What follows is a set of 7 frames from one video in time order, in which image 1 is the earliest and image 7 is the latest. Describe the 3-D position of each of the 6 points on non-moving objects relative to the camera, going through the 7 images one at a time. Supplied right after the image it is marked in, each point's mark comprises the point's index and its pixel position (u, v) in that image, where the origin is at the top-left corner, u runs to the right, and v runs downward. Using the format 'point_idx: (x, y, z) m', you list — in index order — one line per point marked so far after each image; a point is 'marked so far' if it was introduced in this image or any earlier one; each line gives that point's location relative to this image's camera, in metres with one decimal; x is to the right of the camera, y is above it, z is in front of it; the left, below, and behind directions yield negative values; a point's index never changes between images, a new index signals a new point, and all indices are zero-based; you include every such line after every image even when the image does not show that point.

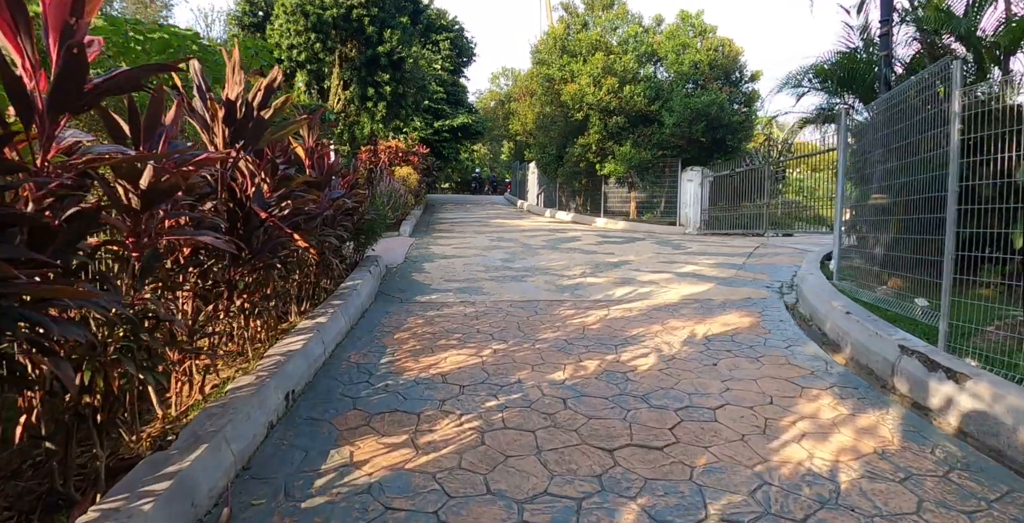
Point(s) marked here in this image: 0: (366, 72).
0: (-2.8, +3.7, +12.2) m
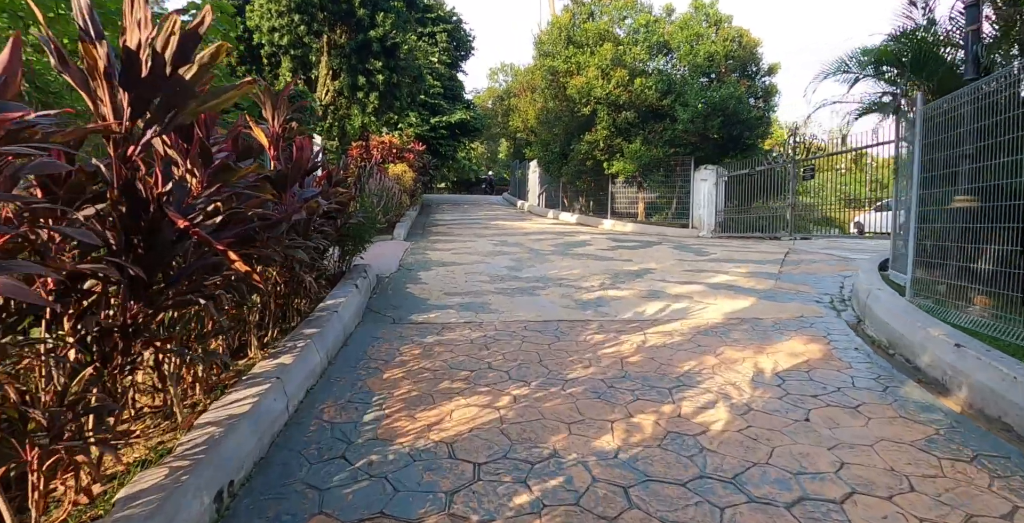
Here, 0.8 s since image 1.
0: (-2.8, +3.6, +11.1) m
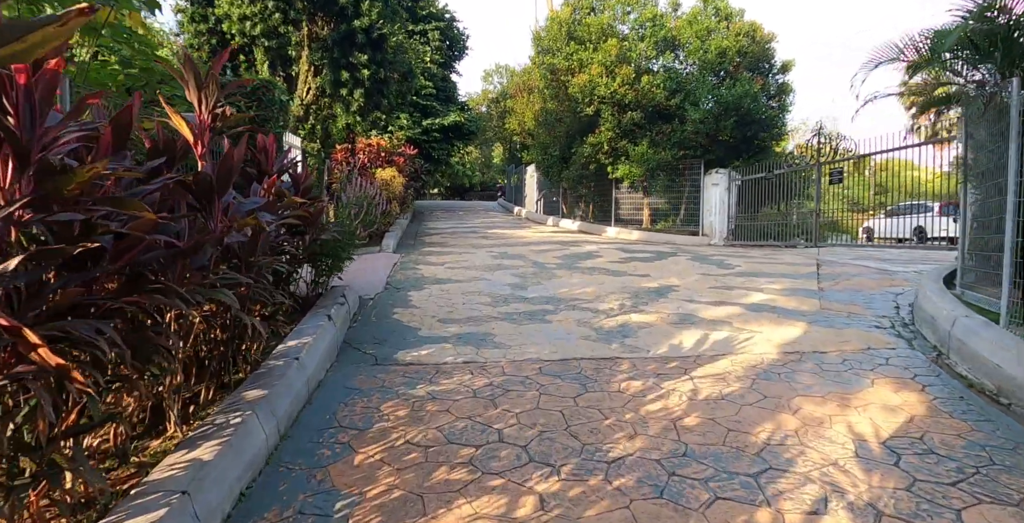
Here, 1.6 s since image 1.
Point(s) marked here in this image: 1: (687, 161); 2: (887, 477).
0: (-2.8, +3.3, +10.0) m
1: (+4.1, +2.3, +14.6) m
2: (+1.7, -0.9, +2.8) m
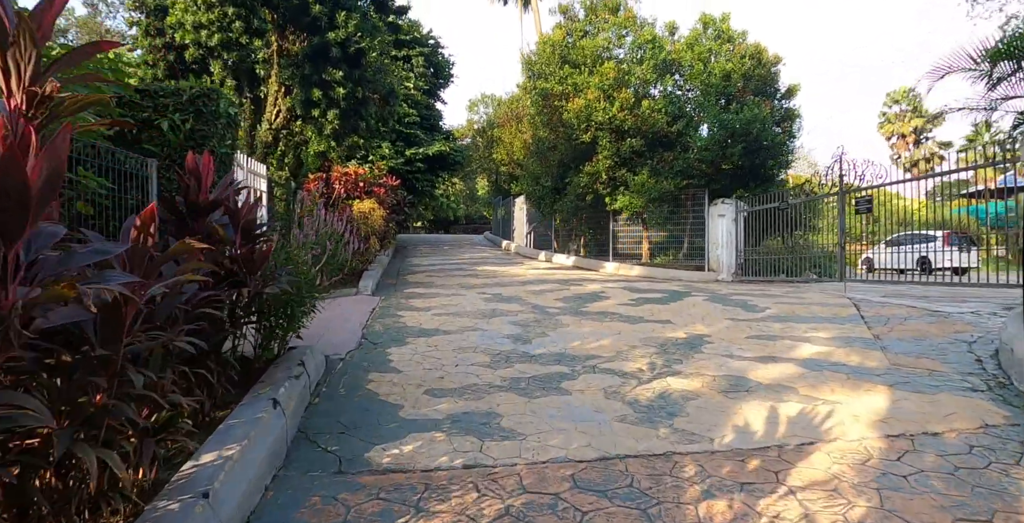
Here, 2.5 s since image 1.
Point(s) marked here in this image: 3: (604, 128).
0: (-2.8, +2.7, +8.9) m
1: (+3.9, +1.5, +13.6) m
2: (+1.8, -1.2, +1.5) m
3: (+2.0, +2.8, +13.3) m
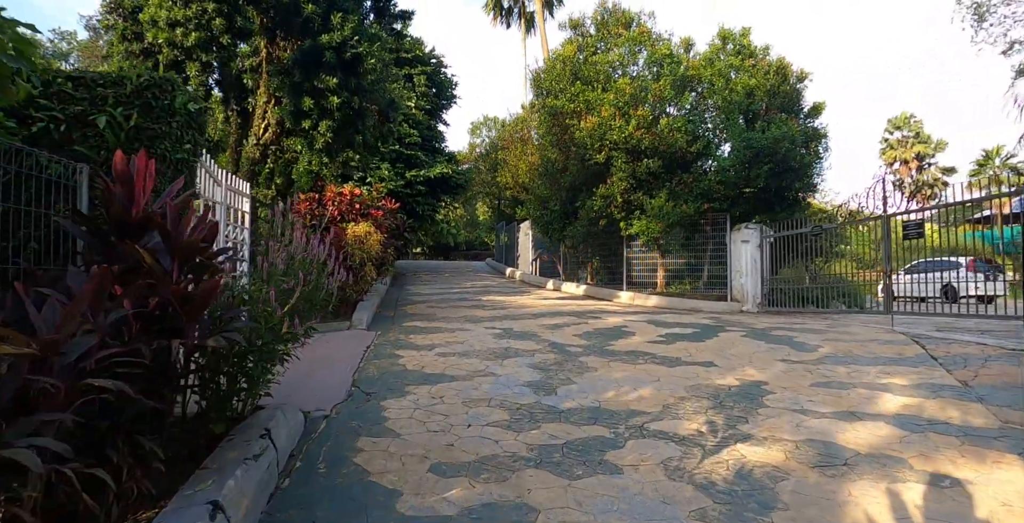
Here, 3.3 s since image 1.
0: (-2.7, +2.3, +8.0) m
1: (+4.0, +0.9, +12.7) m
2: (+2.0, -1.2, +0.5) m
3: (+2.1, +2.2, +12.4) m
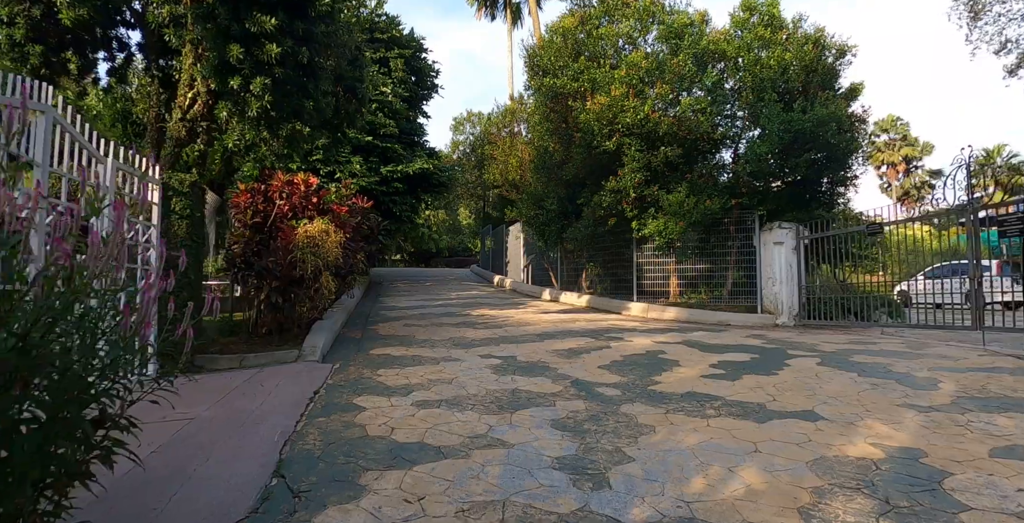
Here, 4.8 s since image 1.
0: (-2.7, +2.2, +6.0) m
1: (+3.9, +0.8, +10.9) m
2: (+2.2, -1.2, -1.4) m
3: (+2.0, +2.1, +10.6) m
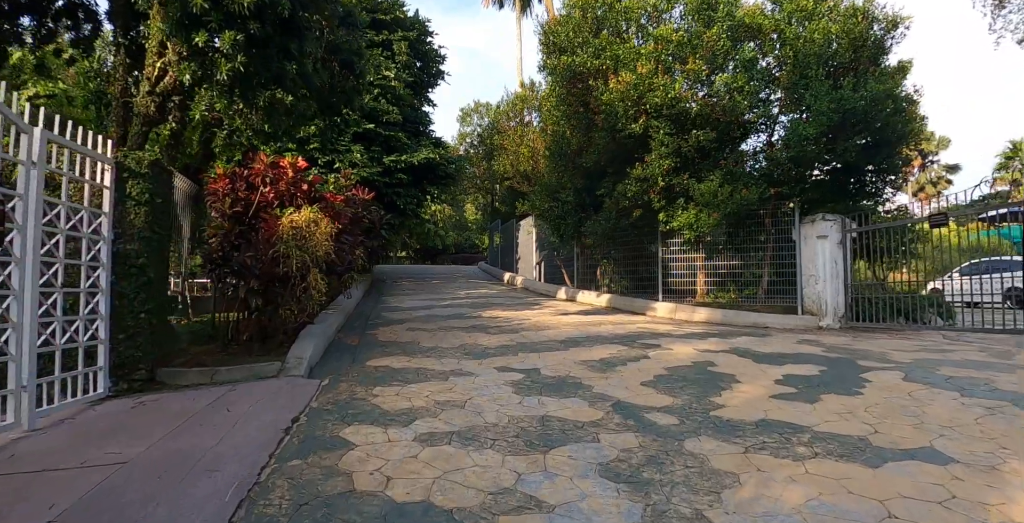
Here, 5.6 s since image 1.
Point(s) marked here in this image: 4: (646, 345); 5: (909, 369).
0: (-2.5, +2.3, +5.0) m
1: (+4.1, +0.9, +9.8) m
2: (+2.3, -1.2, -2.4) m
3: (+2.2, +2.2, +9.5) m
4: (+1.3, -0.9, +6.4) m
5: (+3.4, -0.9, +5.4) m
